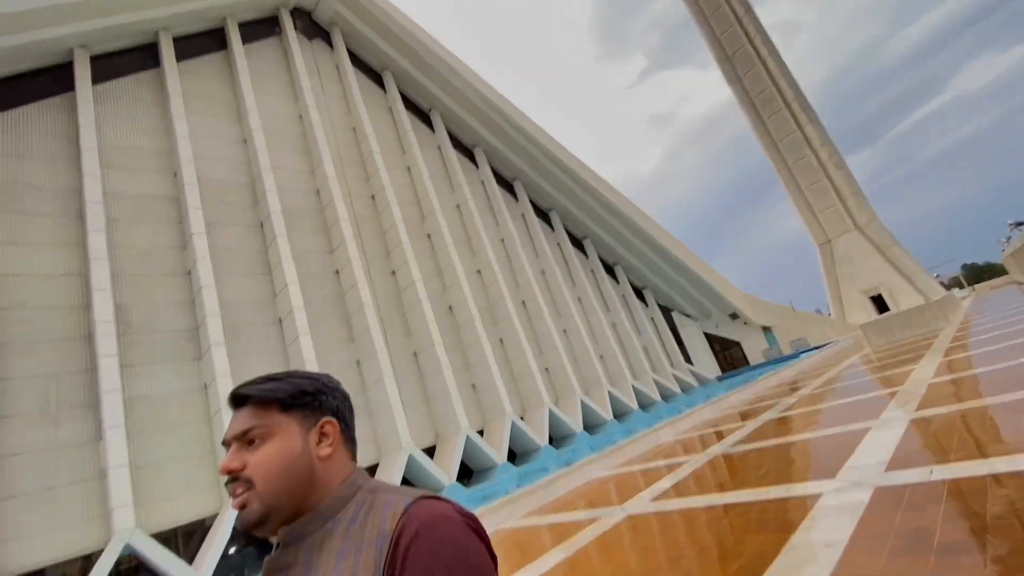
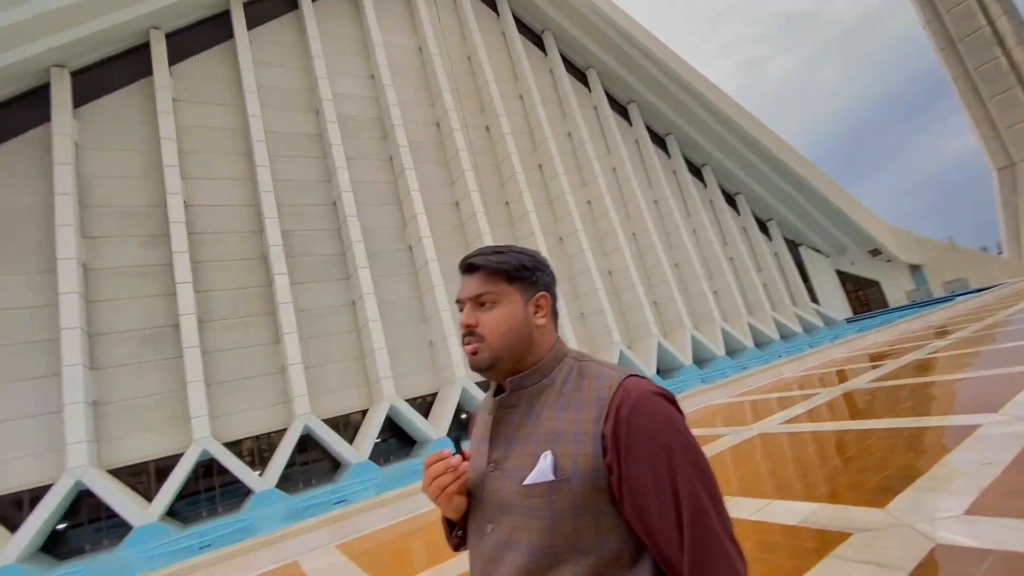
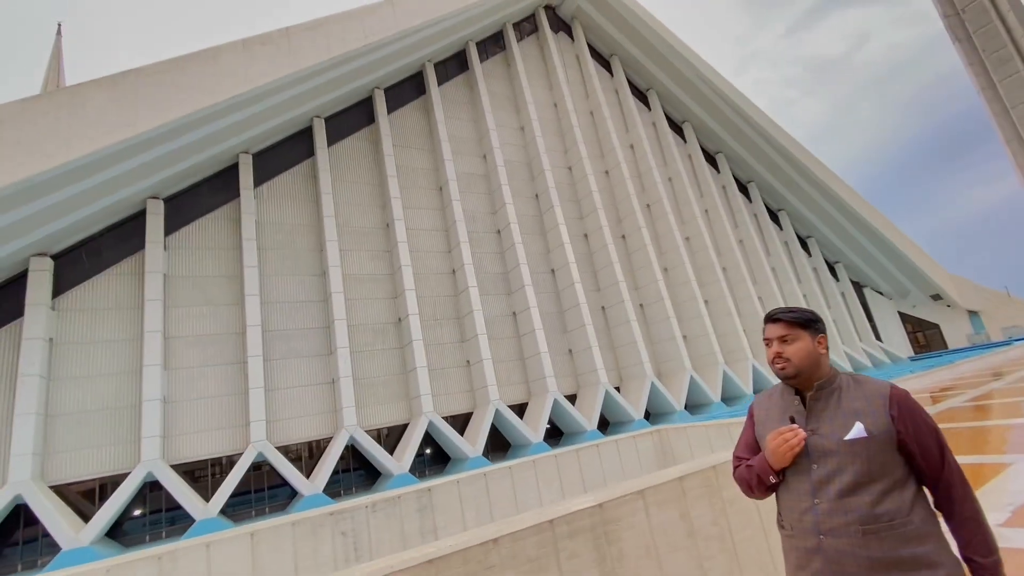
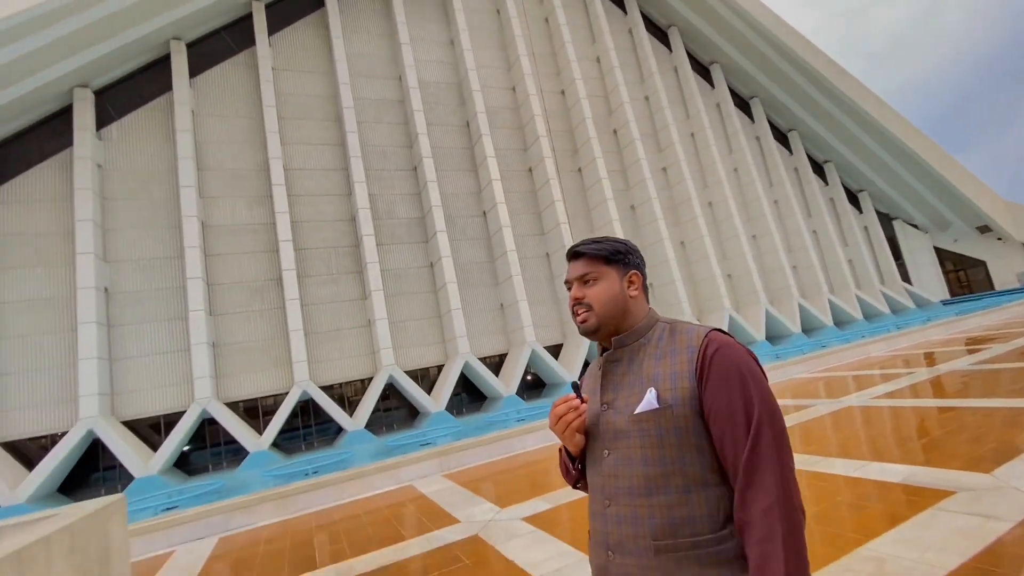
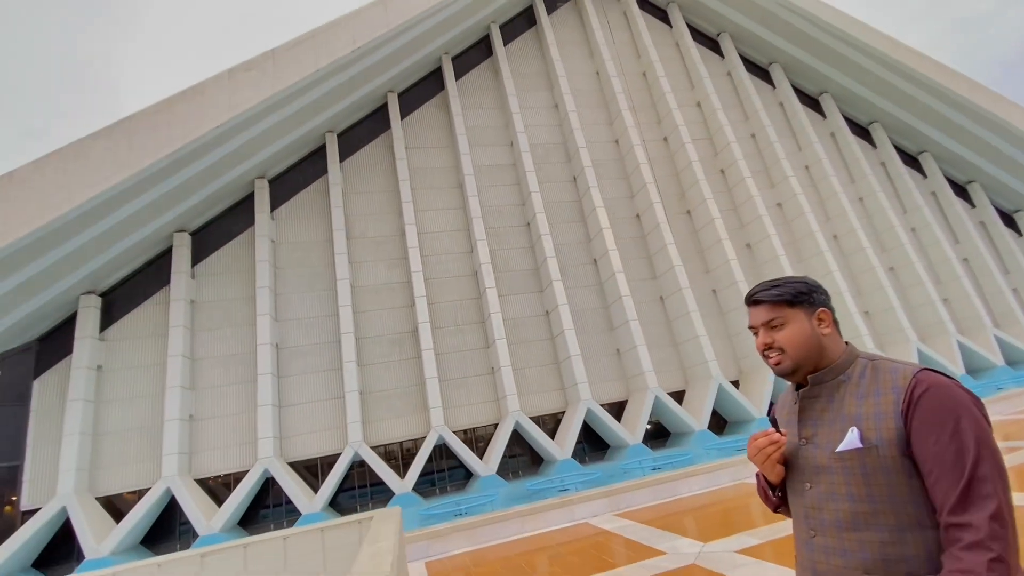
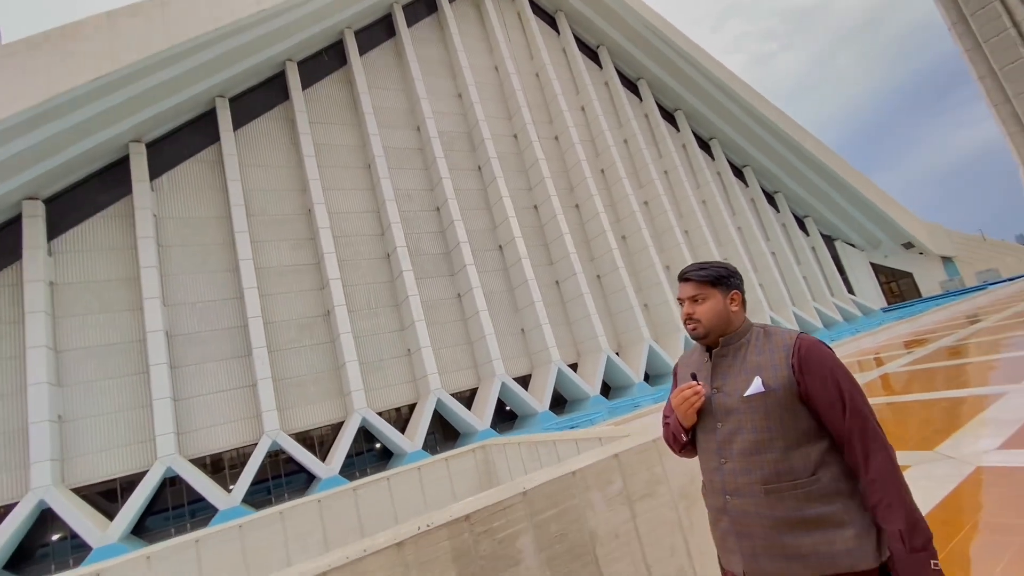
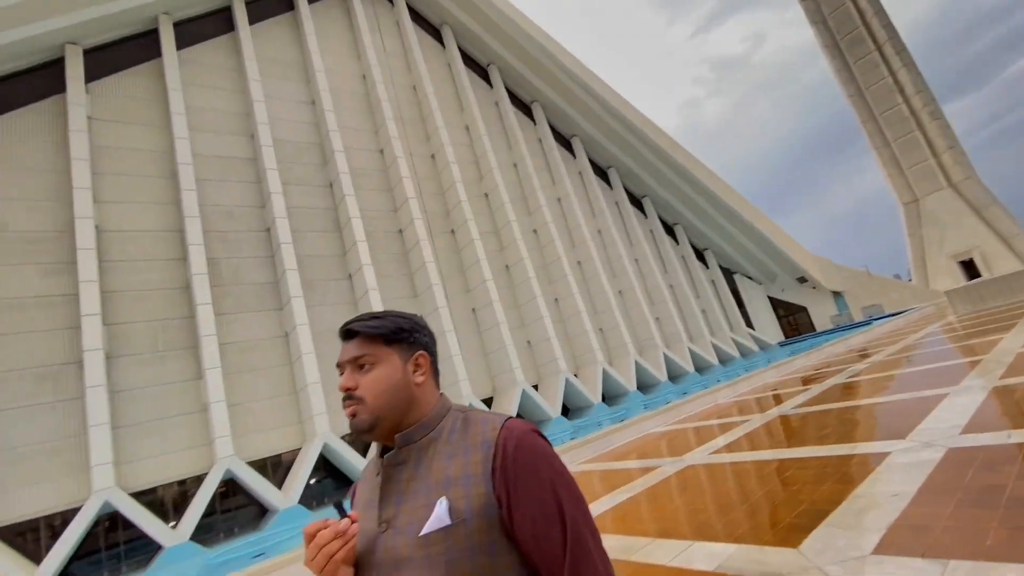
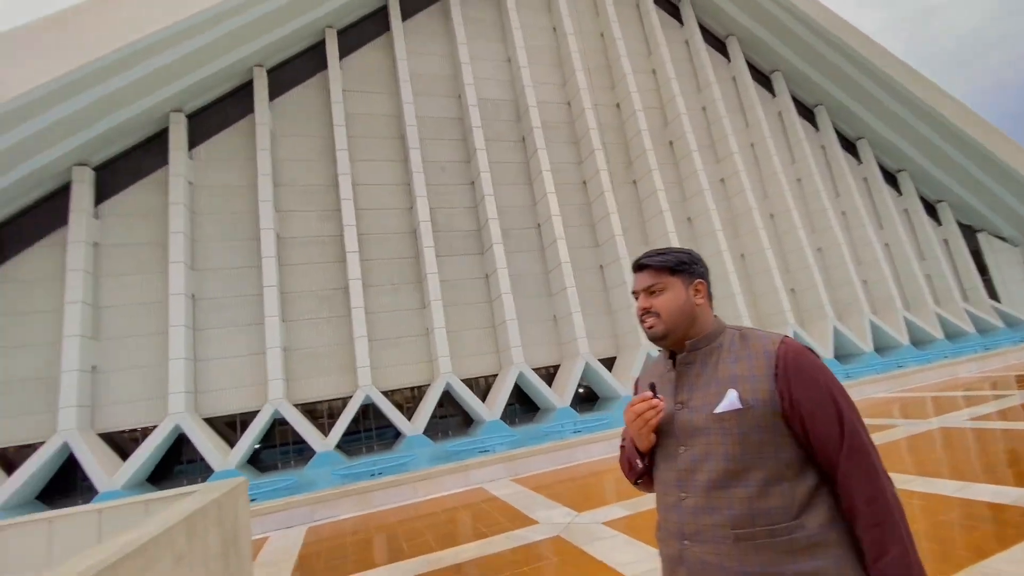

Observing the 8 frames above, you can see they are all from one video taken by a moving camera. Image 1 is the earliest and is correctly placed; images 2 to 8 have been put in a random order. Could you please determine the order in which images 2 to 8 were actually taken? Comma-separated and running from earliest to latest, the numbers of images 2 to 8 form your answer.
7, 2, 4, 8, 5, 6, 3
